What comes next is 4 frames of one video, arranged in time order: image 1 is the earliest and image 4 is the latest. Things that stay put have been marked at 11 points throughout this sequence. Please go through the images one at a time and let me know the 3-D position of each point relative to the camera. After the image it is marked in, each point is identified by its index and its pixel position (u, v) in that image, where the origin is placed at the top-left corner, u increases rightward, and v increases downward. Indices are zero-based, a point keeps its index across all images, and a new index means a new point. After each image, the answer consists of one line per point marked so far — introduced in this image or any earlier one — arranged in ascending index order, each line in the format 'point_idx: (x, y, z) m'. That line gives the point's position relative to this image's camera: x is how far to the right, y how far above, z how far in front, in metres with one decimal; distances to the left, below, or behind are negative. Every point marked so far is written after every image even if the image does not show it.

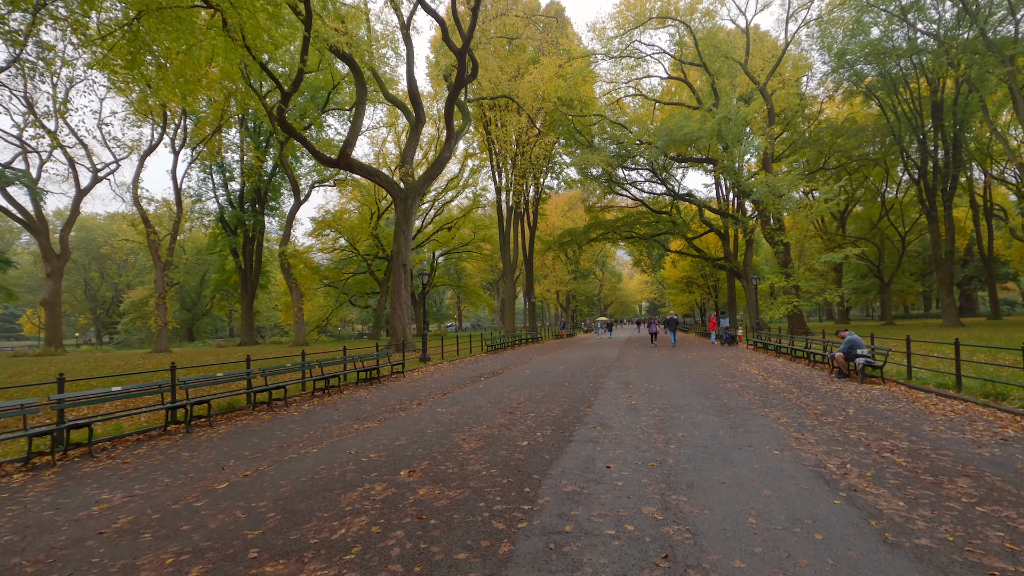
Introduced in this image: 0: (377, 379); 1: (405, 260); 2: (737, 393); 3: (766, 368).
0: (-2.9, -1.9, +10.6) m
1: (-4.2, +1.1, +19.4) m
2: (+3.2, -1.5, +7.2) m
3: (+5.5, -1.7, +11.0) m
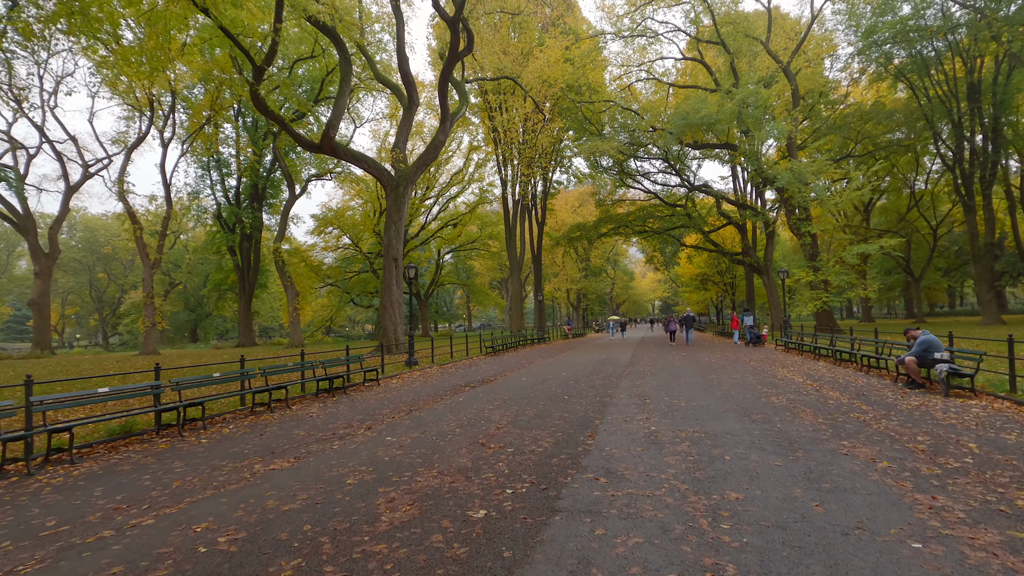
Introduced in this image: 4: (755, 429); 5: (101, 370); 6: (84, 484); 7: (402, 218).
0: (-3.1, -1.8, +8.9) m
1: (-4.1, +1.2, +17.8) m
2: (+3.0, -1.4, +5.3) m
3: (+5.4, -1.6, +9.1) m
4: (+2.3, -1.3, +4.7) m
5: (-13.5, -2.7, +16.3) m
6: (-3.3, -1.5, +3.9) m
7: (-4.0, +2.5, +18.1) m
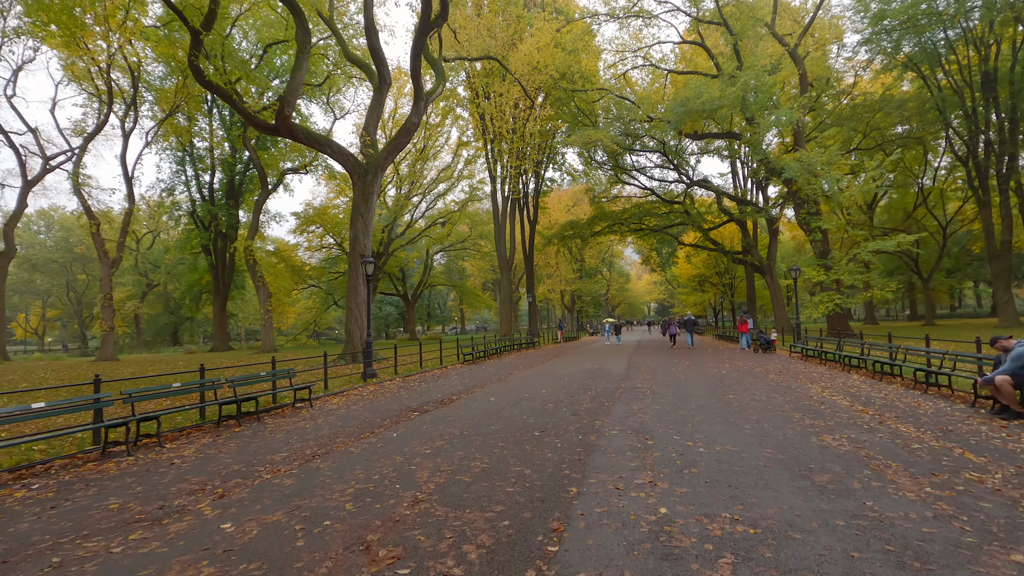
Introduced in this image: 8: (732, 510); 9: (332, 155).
0: (-3.6, -1.8, +7.0) m
1: (-4.7, +1.2, +15.8) m
2: (+2.5, -1.3, +3.4) m
3: (+4.9, -1.5, +7.2) m
4: (+1.8, -1.3, +2.7) m
5: (-14.0, -2.7, +14.3) m
6: (-3.8, -1.5, +1.9) m
7: (-4.6, +2.6, +16.1) m
8: (+1.2, -1.3, +2.8) m
9: (-5.6, +4.1, +15.5) m
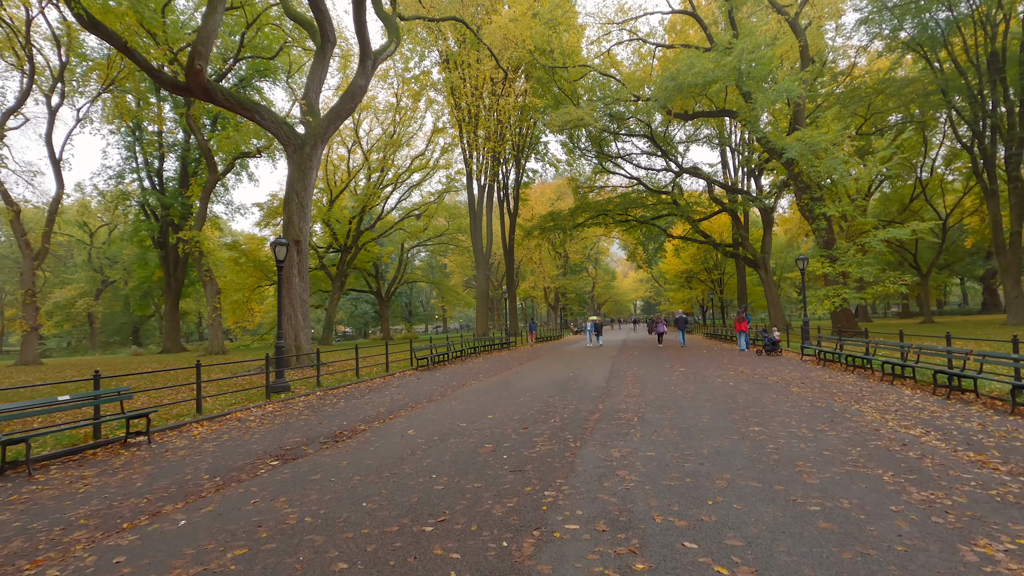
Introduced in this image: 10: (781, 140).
0: (-4.3, -1.6, +4.5) m
1: (-5.7, +1.4, +13.3) m
2: (+1.8, -1.1, +1.1) m
3: (+4.1, -1.3, +5.0) m
4: (+1.1, -1.1, +0.4) m
5: (-15.0, -2.5, +11.5) m
6: (-4.4, -1.3, -0.5) m
7: (-5.6, +2.8, +13.6) m
8: (+0.6, -1.1, +0.5) m
9: (-6.6, +4.3, +13.0) m
10: (+10.5, +5.7, +19.3) m
